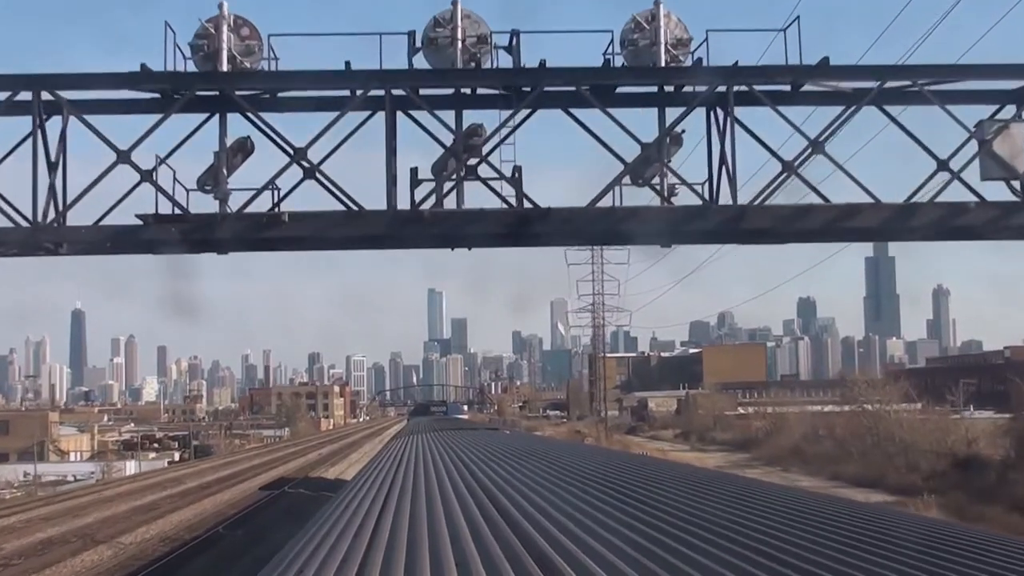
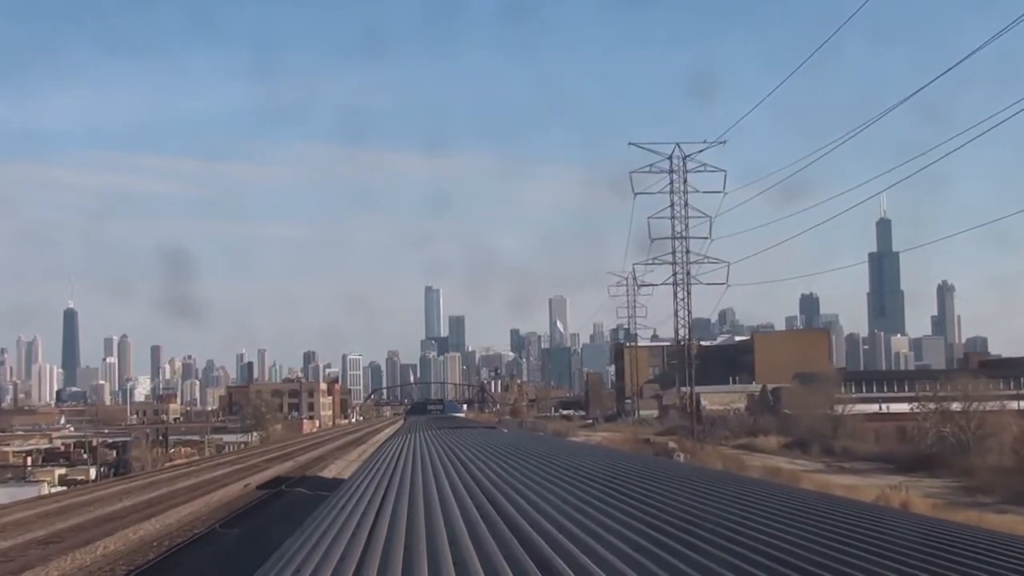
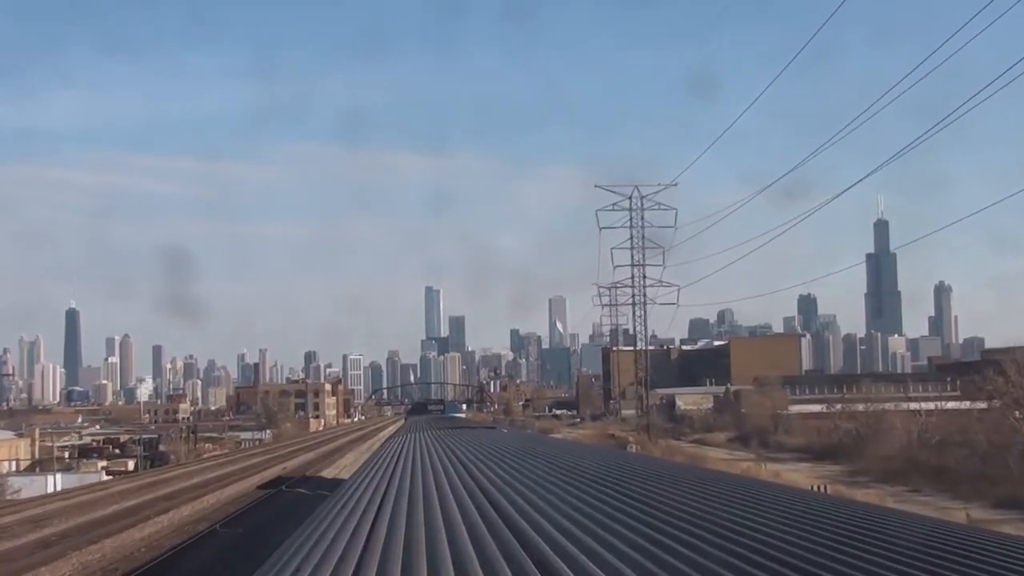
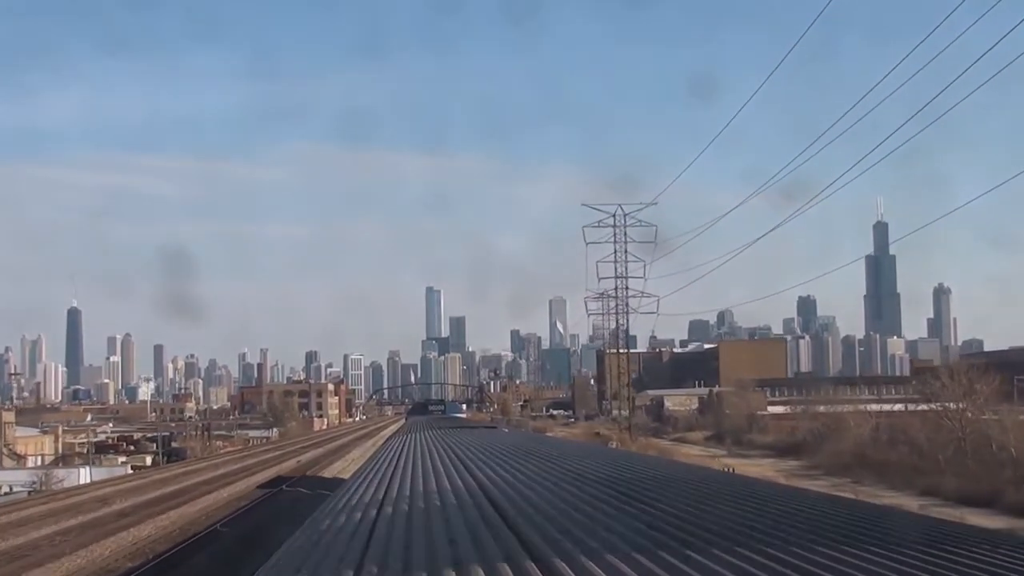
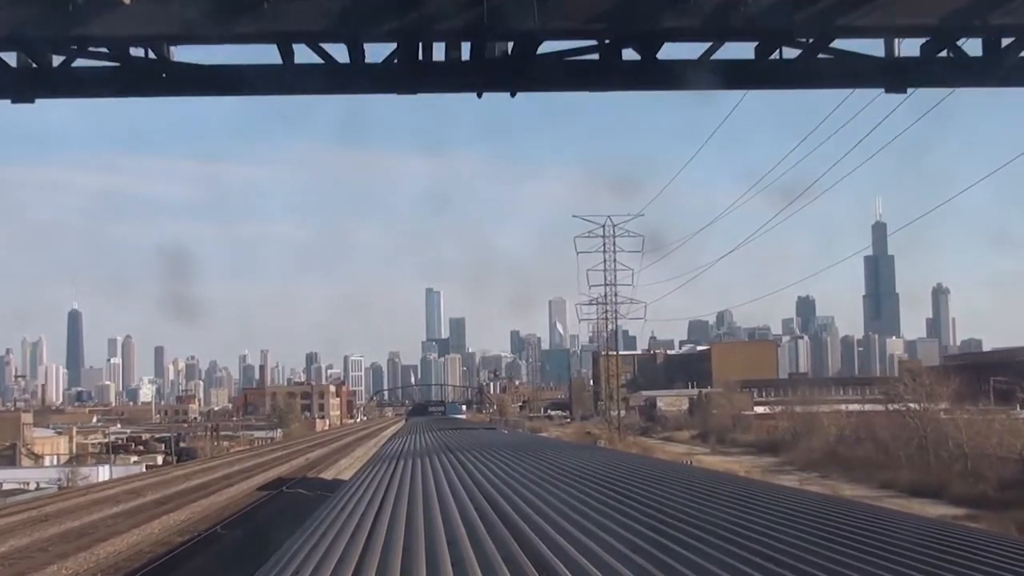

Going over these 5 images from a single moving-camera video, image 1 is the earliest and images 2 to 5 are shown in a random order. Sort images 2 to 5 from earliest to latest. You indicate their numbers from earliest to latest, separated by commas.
5, 4, 3, 2
